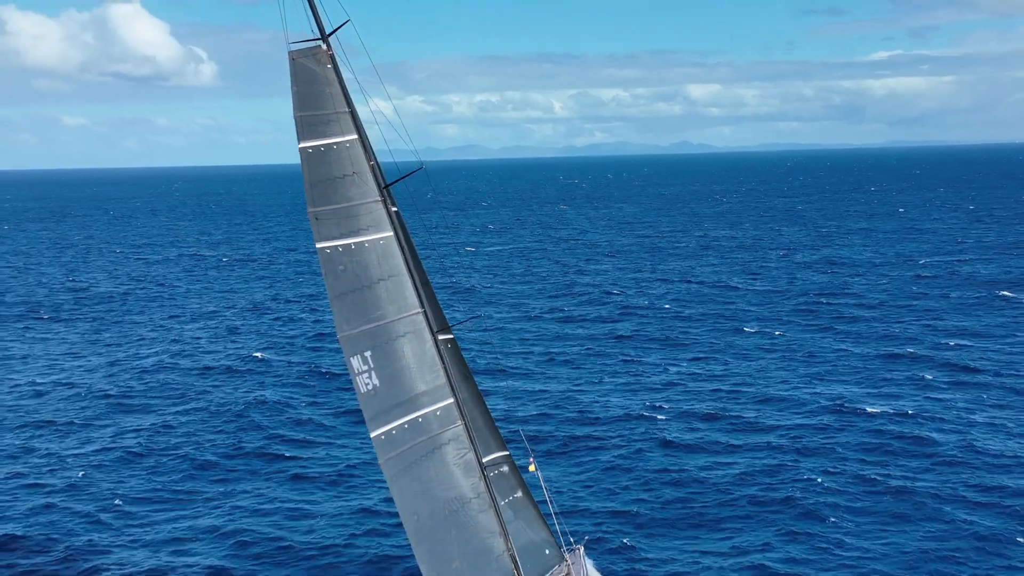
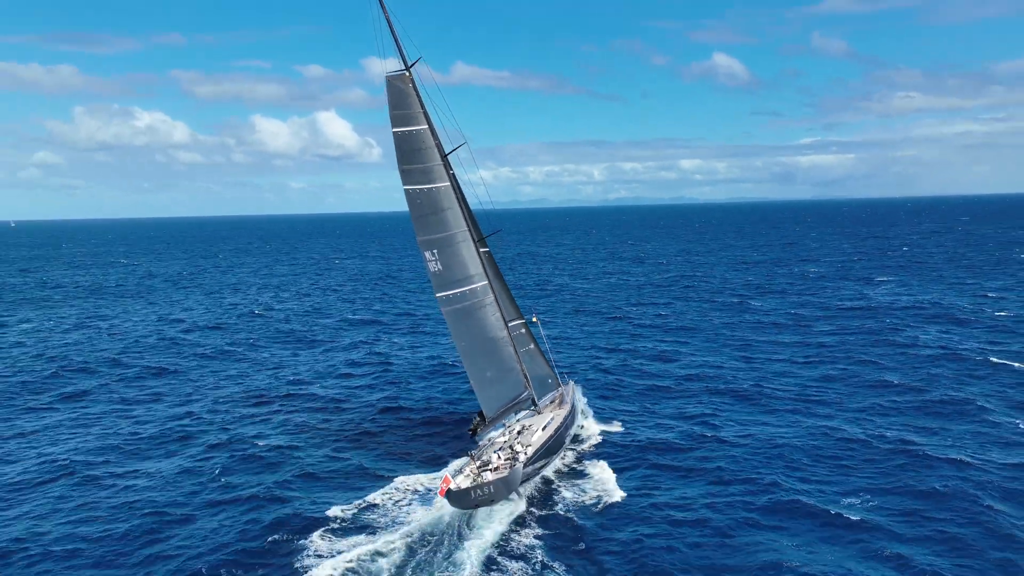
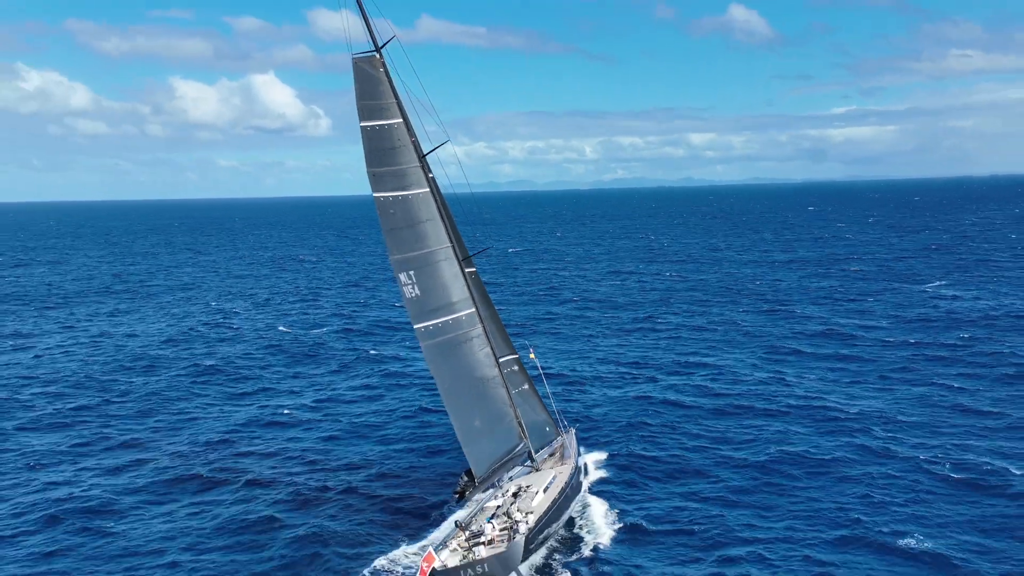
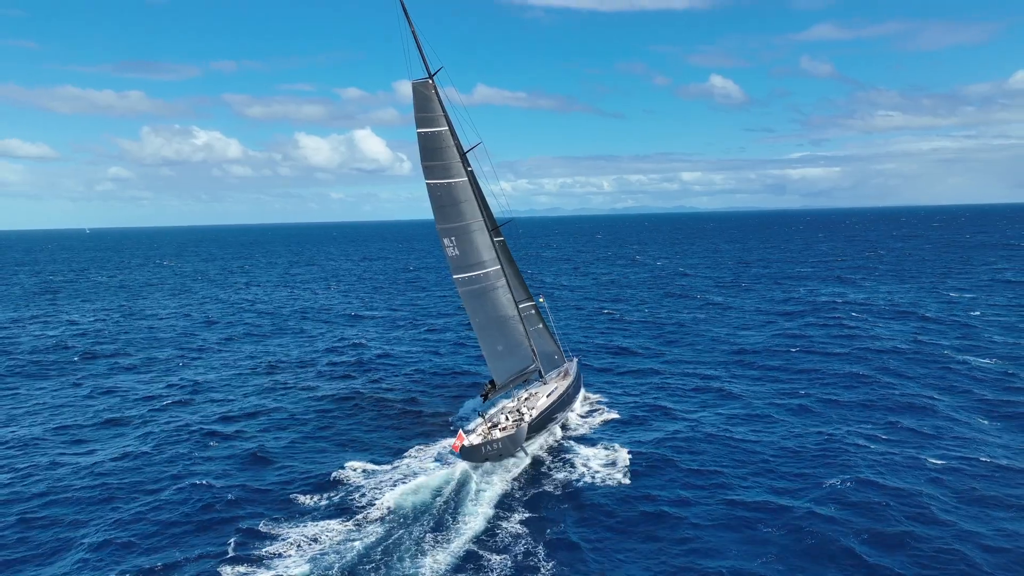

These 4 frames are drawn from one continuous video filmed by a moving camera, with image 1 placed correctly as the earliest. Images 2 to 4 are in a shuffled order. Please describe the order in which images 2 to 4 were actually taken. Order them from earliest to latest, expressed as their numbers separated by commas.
3, 2, 4
